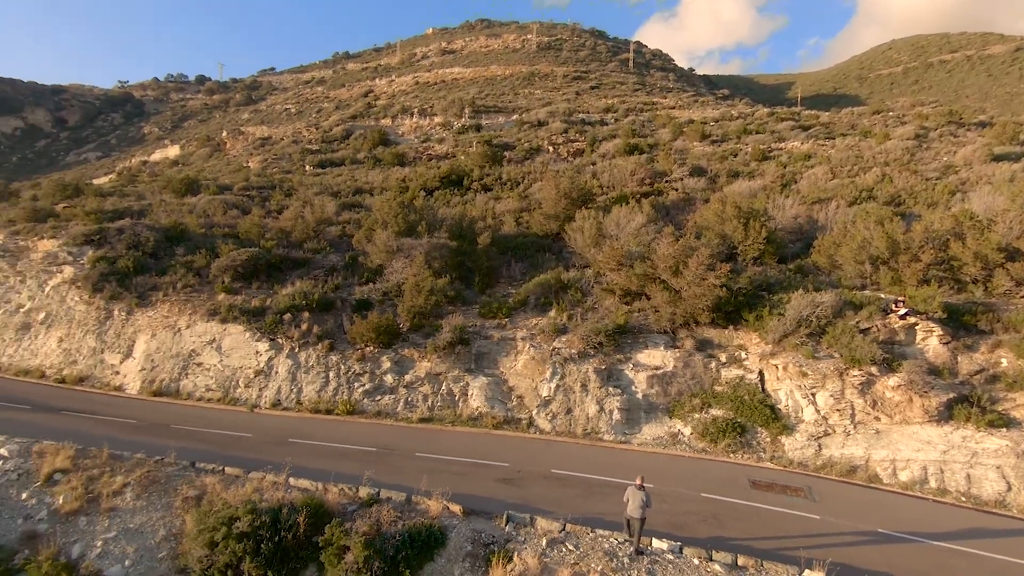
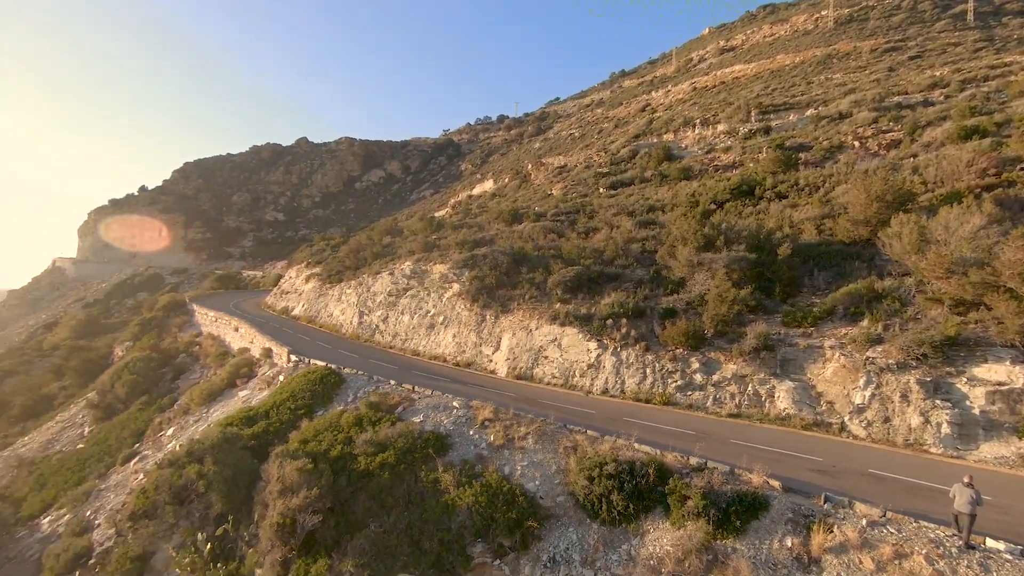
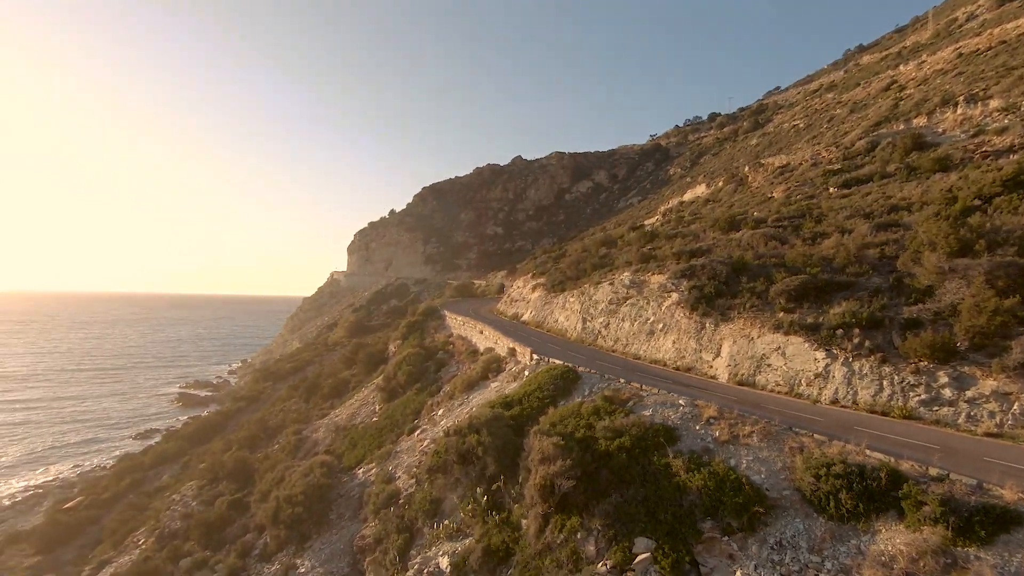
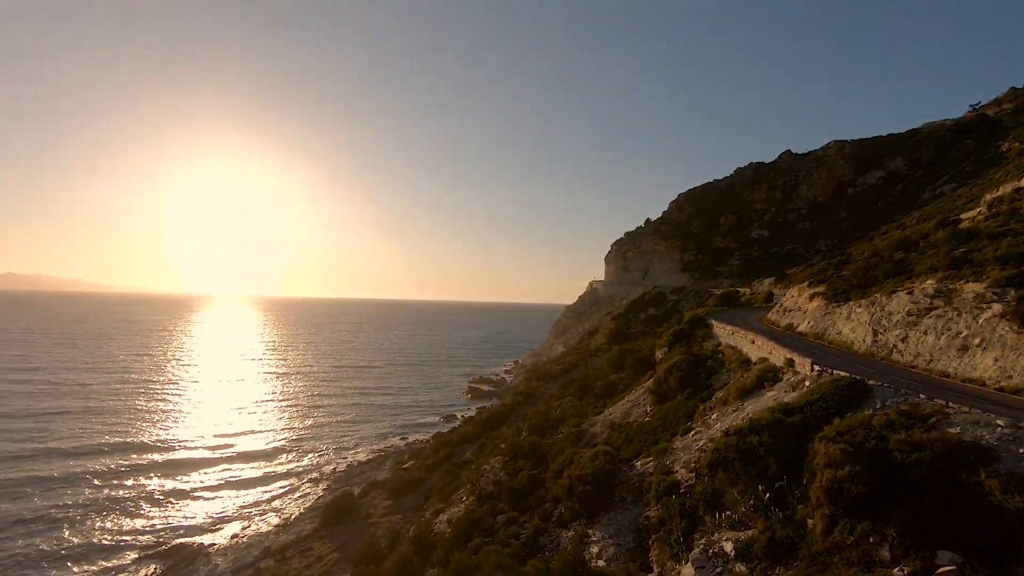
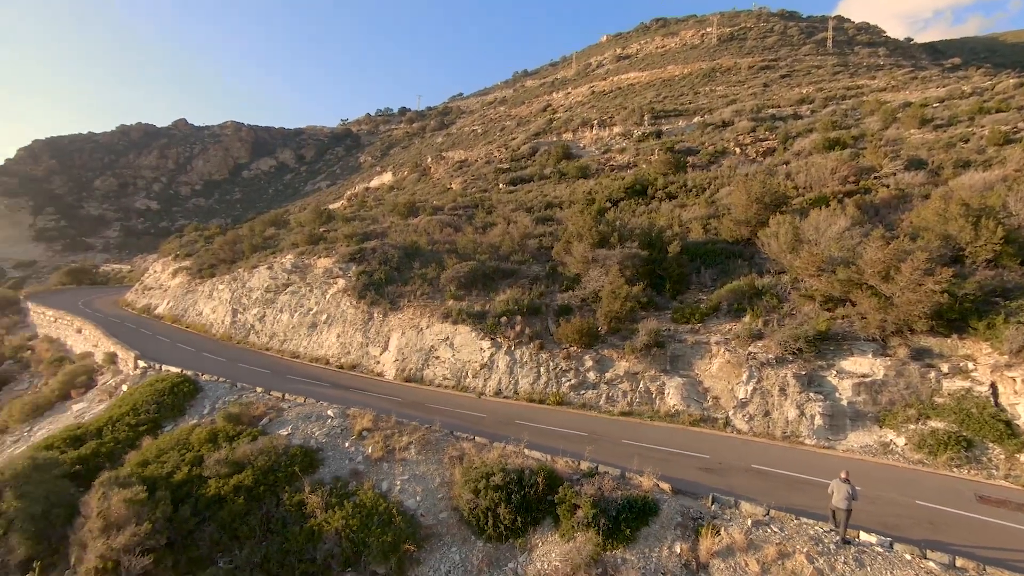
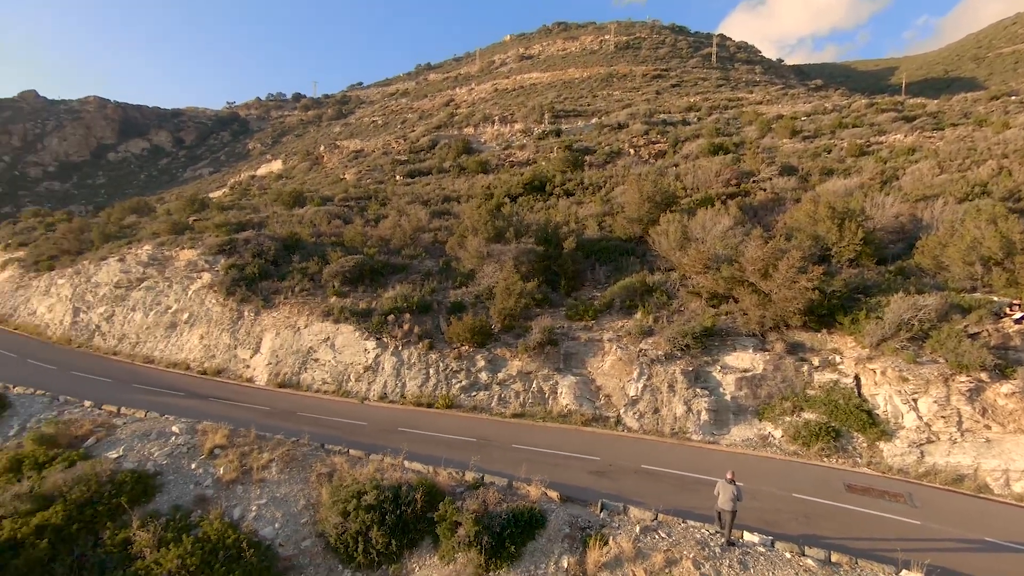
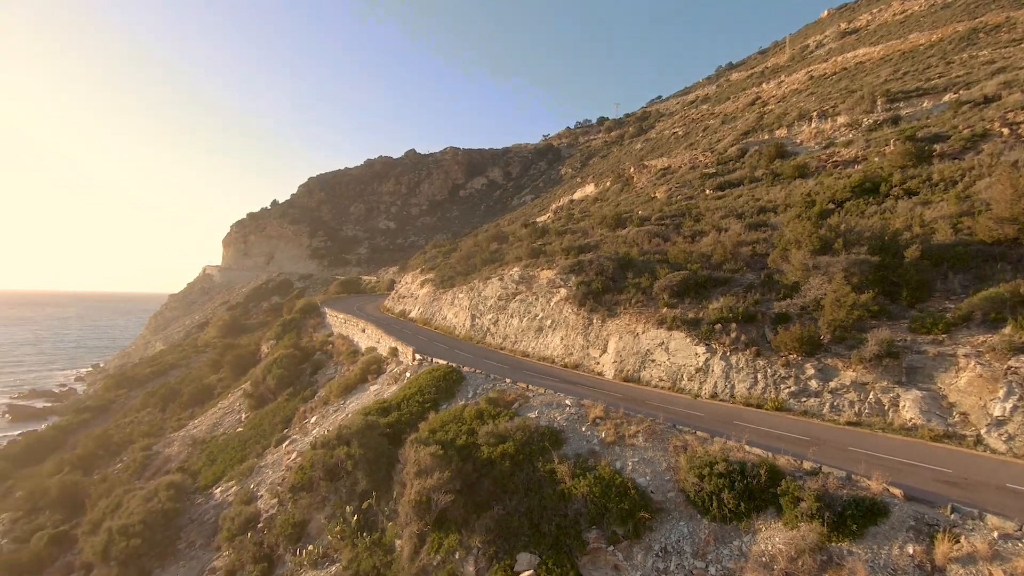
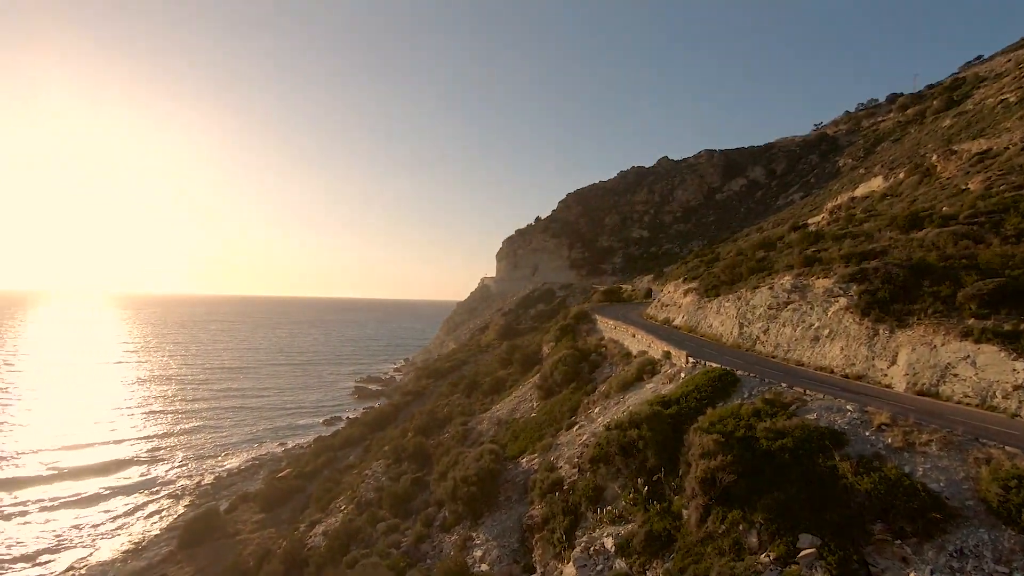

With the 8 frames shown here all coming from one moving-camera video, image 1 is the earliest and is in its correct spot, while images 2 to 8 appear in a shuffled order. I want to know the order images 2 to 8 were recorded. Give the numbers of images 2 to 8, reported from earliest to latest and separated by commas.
6, 5, 2, 7, 3, 8, 4
